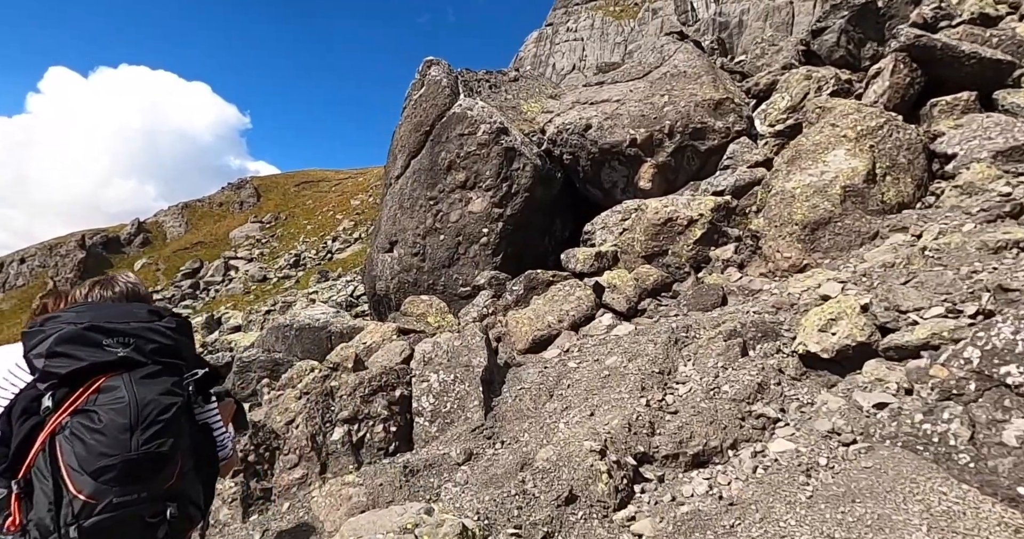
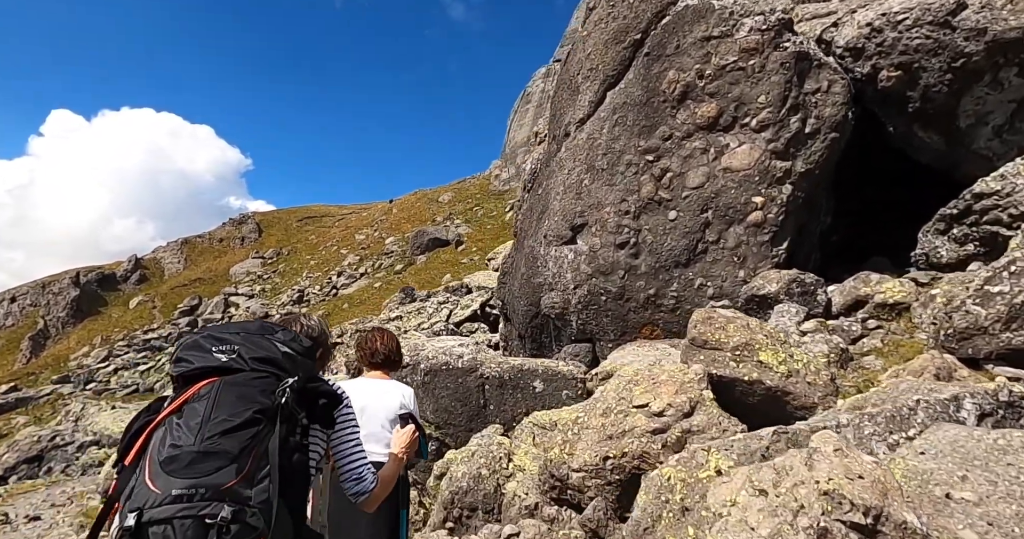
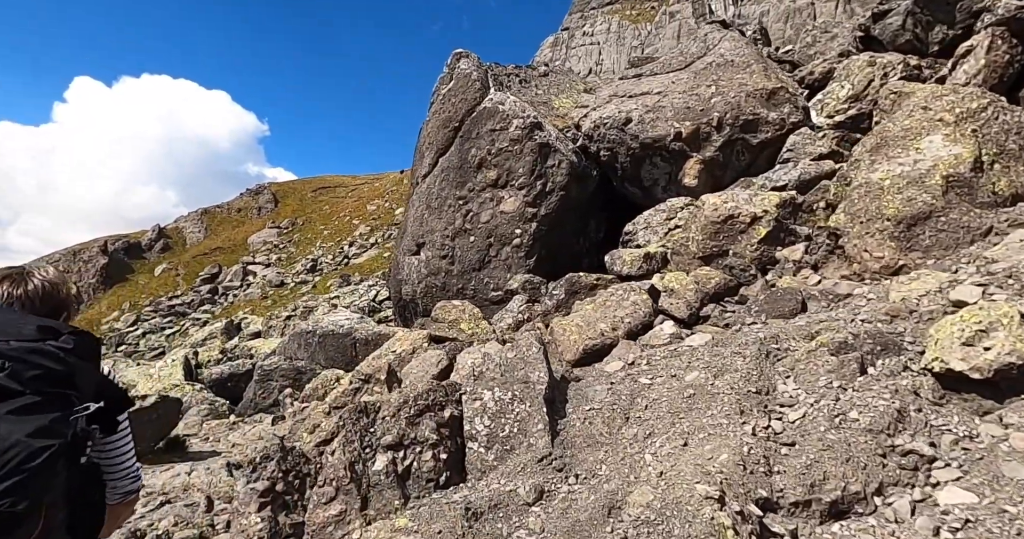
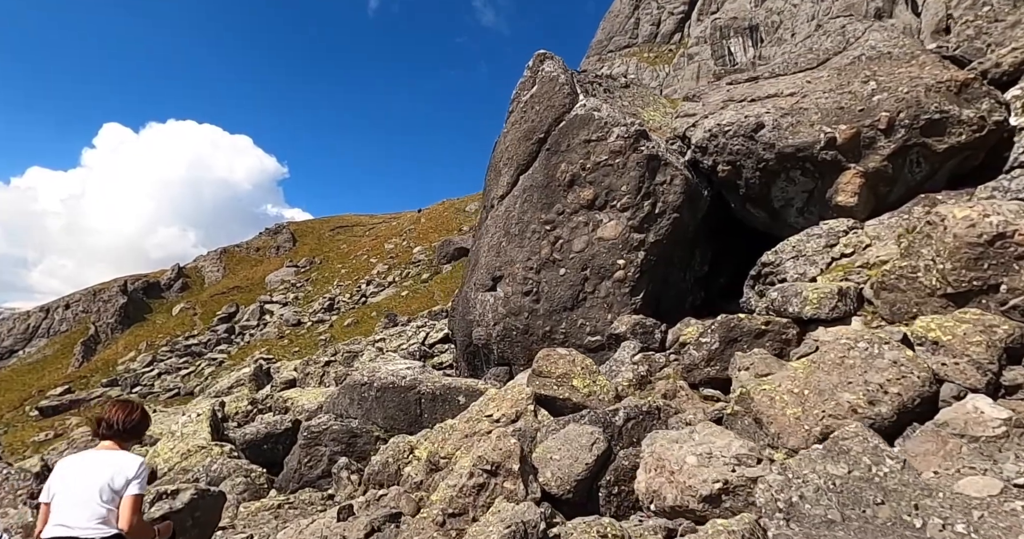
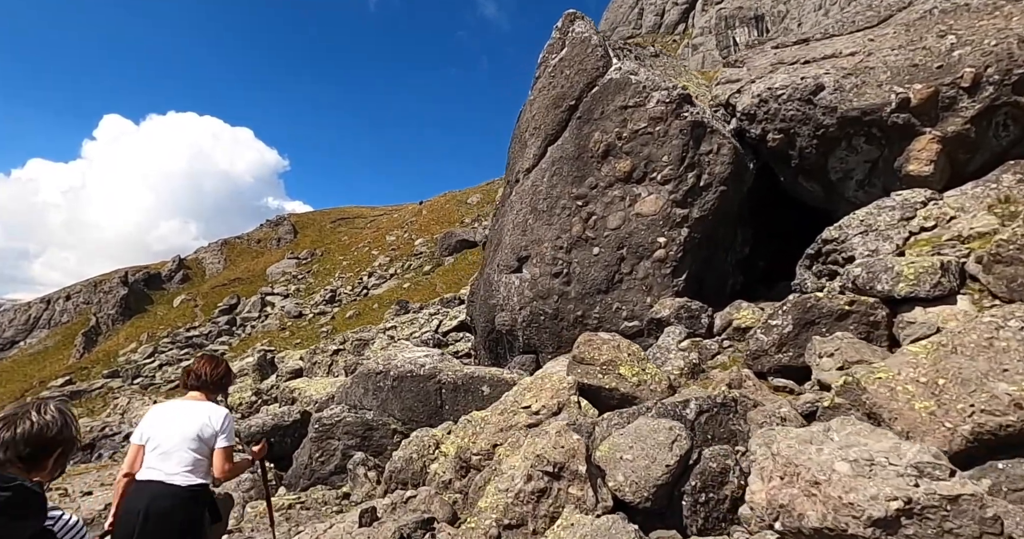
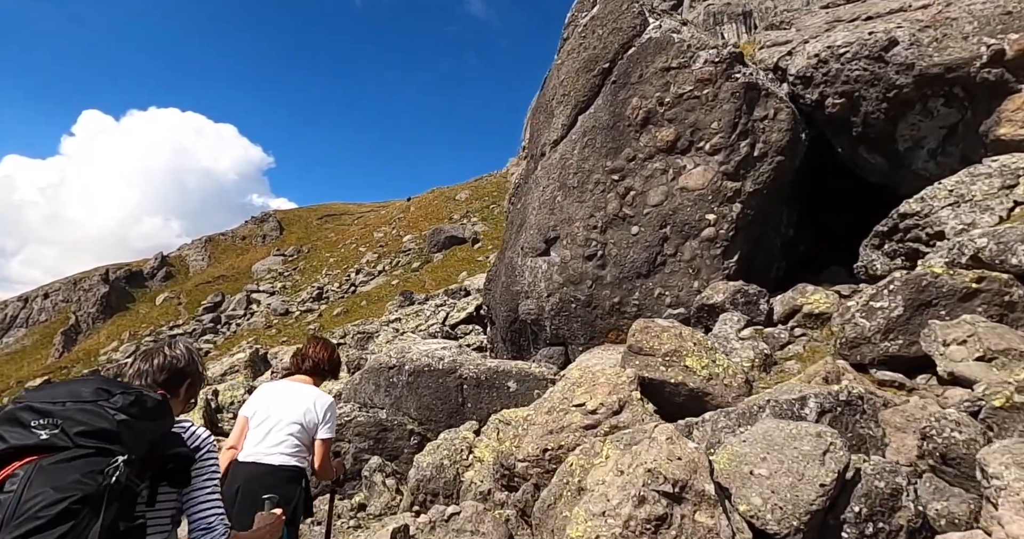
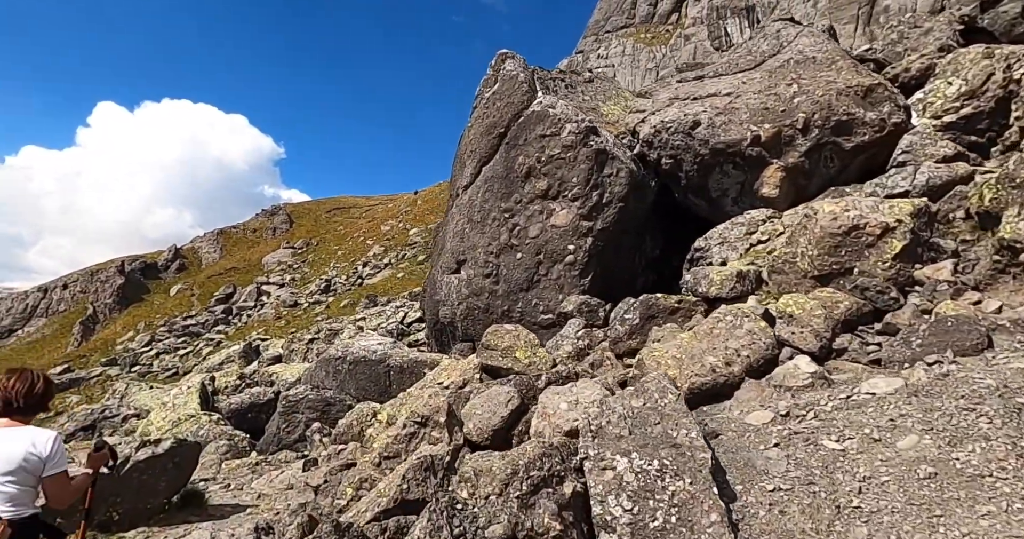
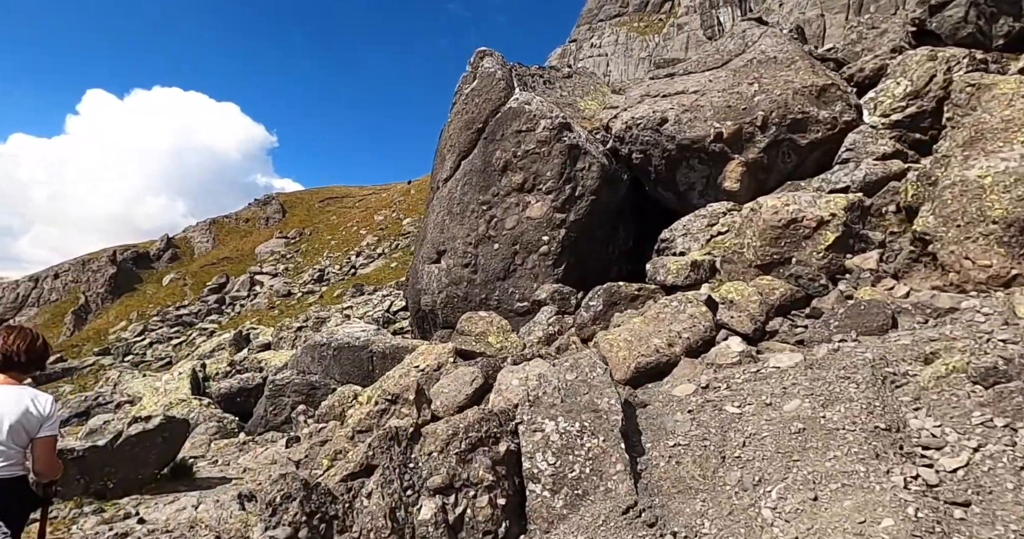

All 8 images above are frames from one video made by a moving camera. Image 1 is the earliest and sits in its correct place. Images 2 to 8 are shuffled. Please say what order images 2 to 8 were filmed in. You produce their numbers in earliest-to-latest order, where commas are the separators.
3, 8, 7, 4, 5, 6, 2
